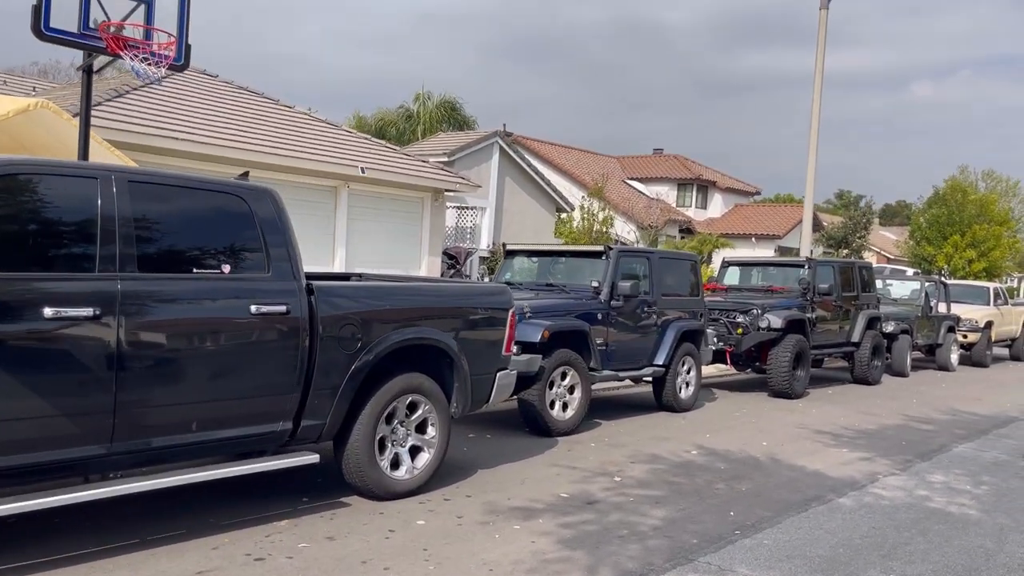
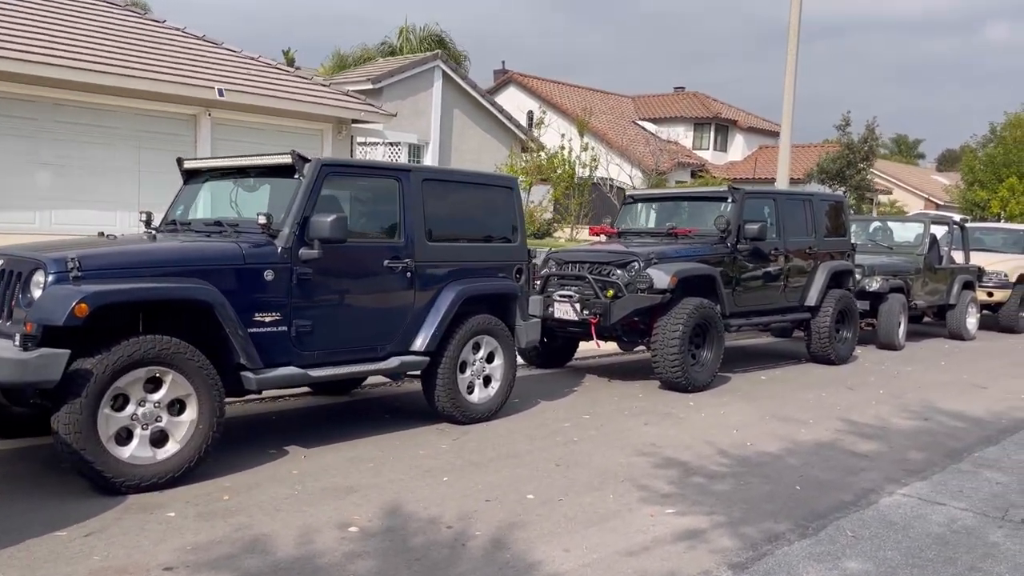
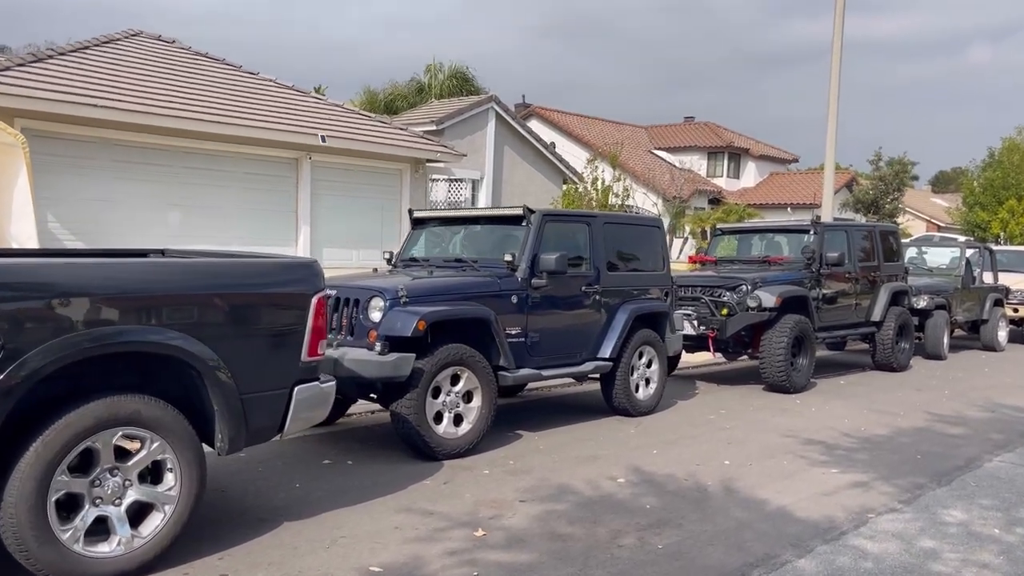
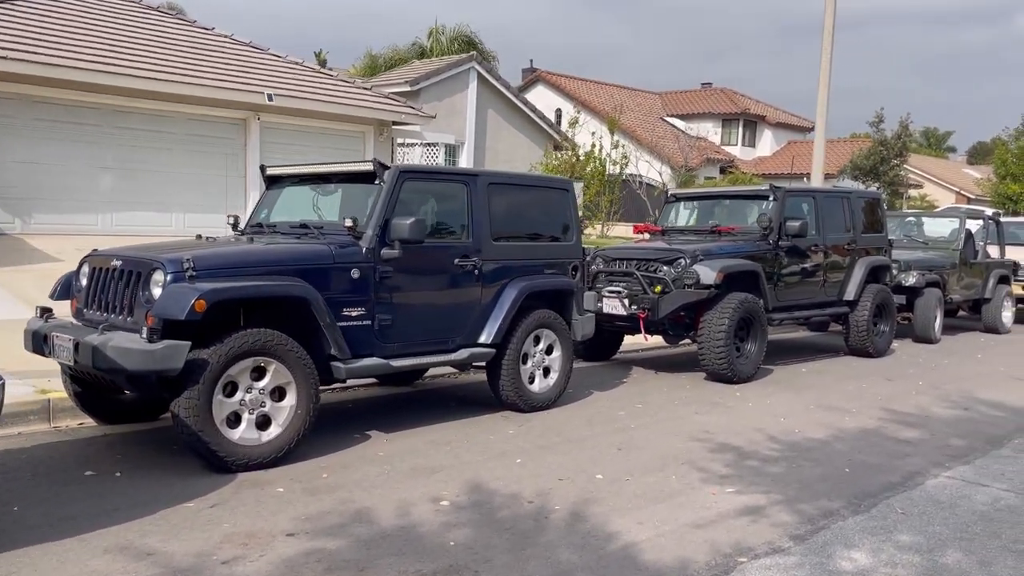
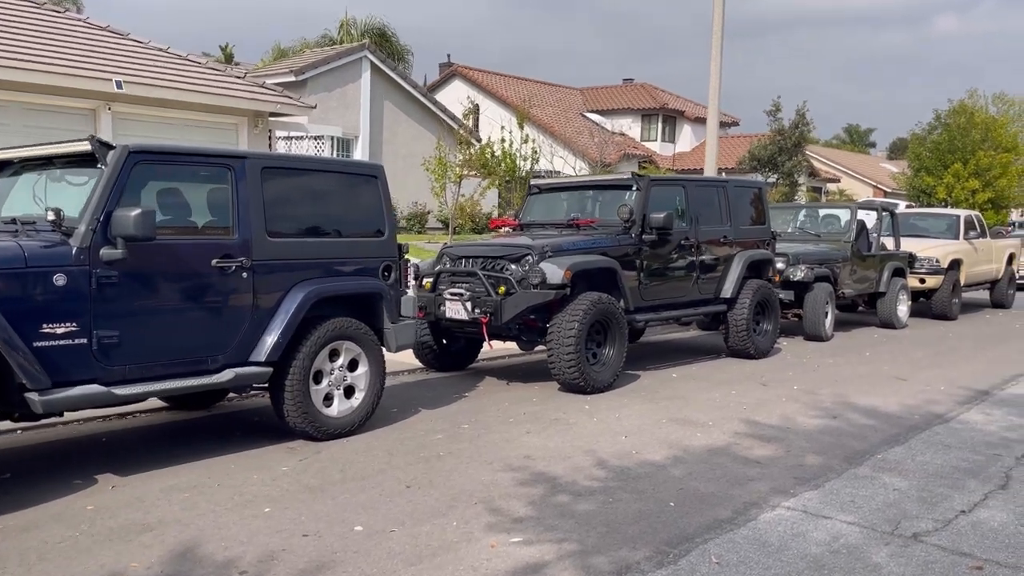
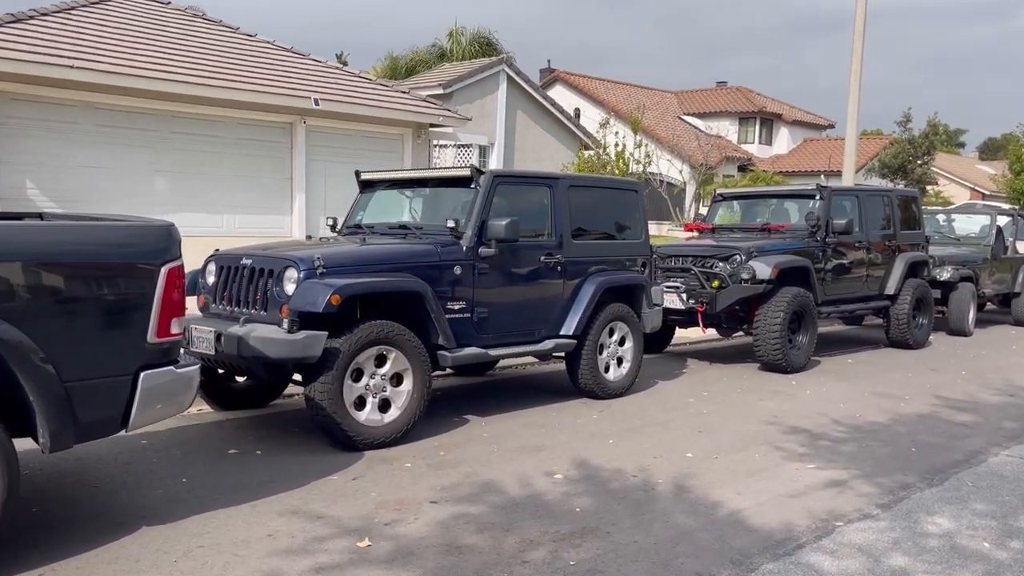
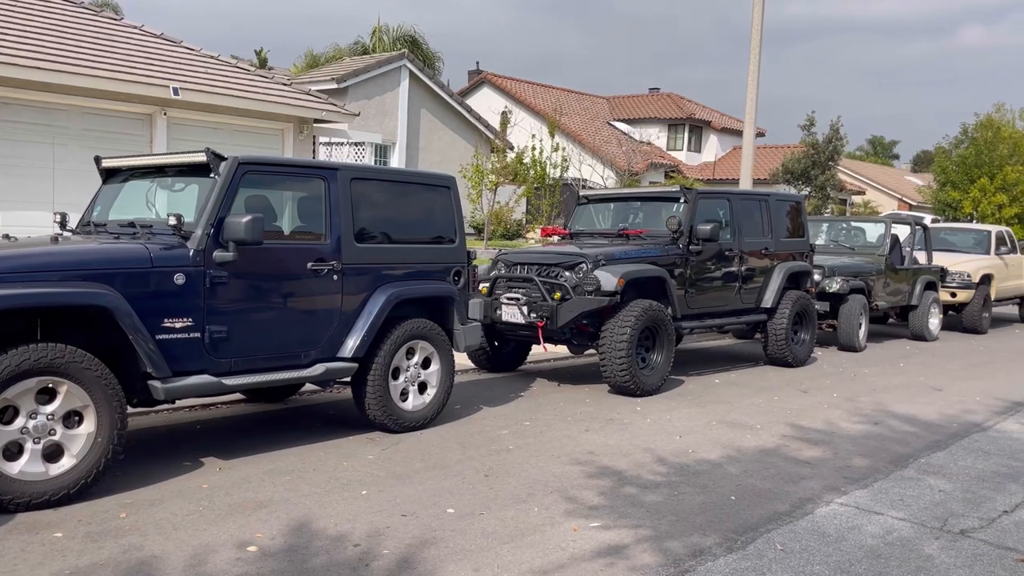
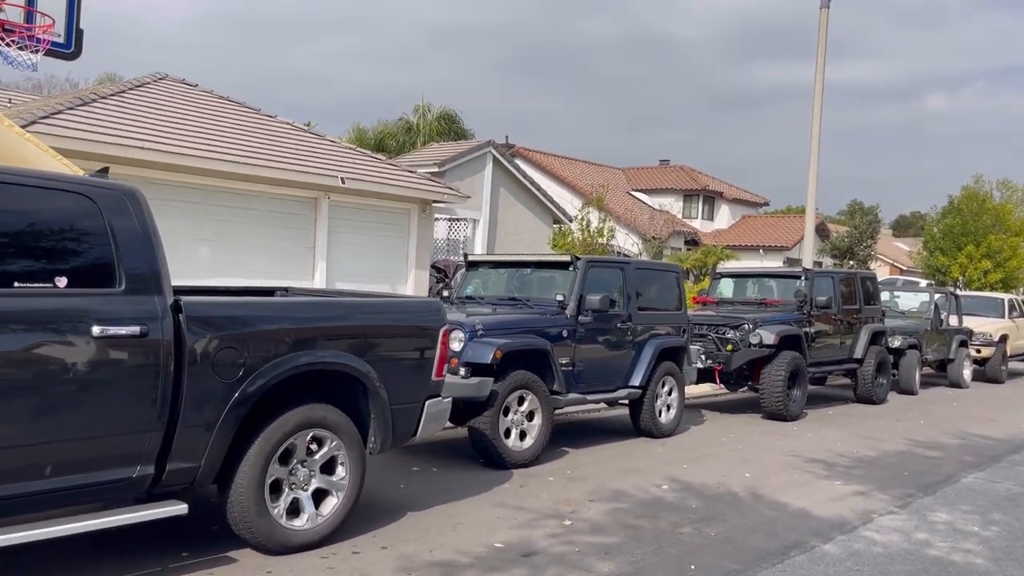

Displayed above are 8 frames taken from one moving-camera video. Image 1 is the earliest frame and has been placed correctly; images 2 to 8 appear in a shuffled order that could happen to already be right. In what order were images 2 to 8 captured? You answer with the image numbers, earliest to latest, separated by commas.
8, 3, 6, 4, 2, 7, 5
